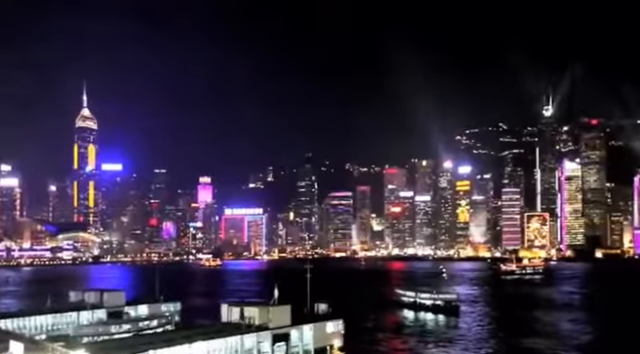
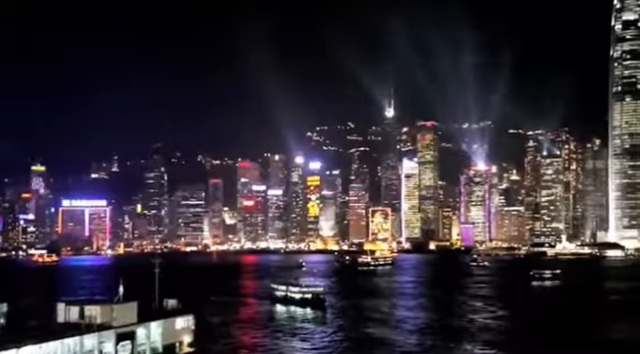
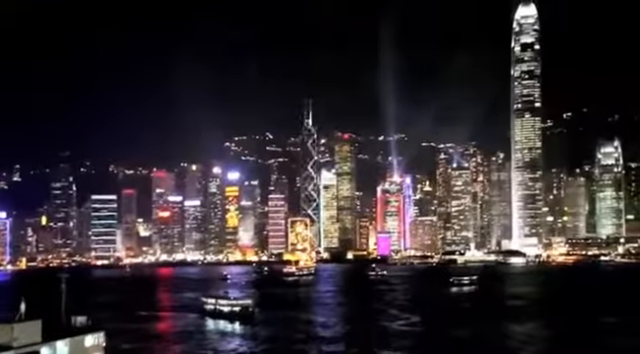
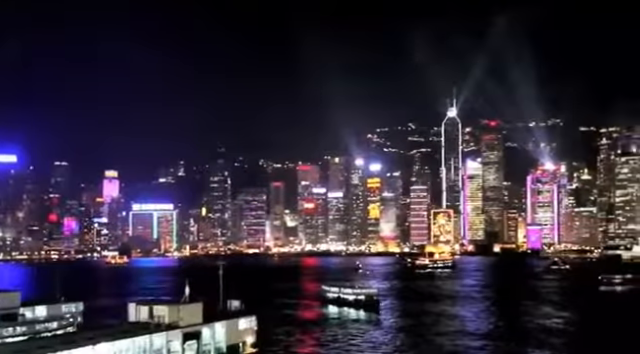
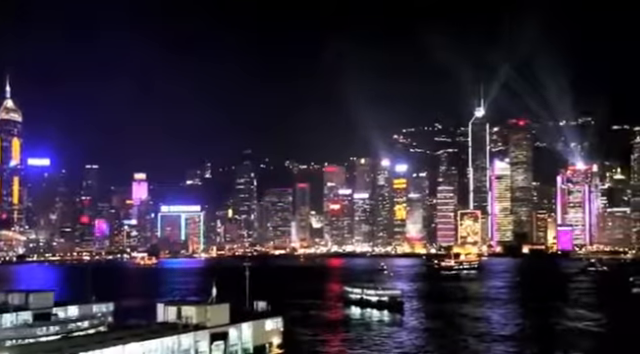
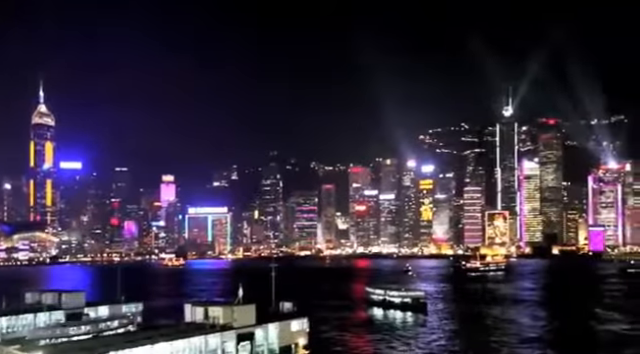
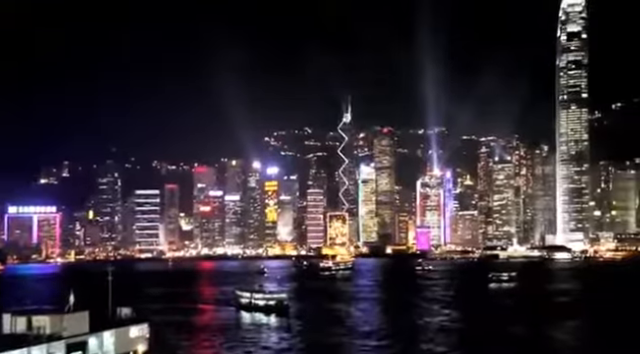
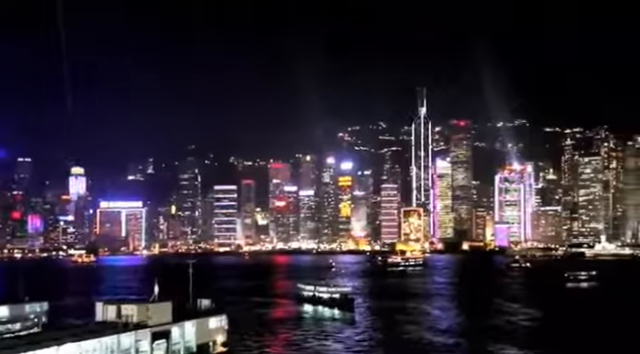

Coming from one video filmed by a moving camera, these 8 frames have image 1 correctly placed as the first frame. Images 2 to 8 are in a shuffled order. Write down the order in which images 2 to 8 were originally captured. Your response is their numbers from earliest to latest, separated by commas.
6, 5, 4, 8, 2, 7, 3
